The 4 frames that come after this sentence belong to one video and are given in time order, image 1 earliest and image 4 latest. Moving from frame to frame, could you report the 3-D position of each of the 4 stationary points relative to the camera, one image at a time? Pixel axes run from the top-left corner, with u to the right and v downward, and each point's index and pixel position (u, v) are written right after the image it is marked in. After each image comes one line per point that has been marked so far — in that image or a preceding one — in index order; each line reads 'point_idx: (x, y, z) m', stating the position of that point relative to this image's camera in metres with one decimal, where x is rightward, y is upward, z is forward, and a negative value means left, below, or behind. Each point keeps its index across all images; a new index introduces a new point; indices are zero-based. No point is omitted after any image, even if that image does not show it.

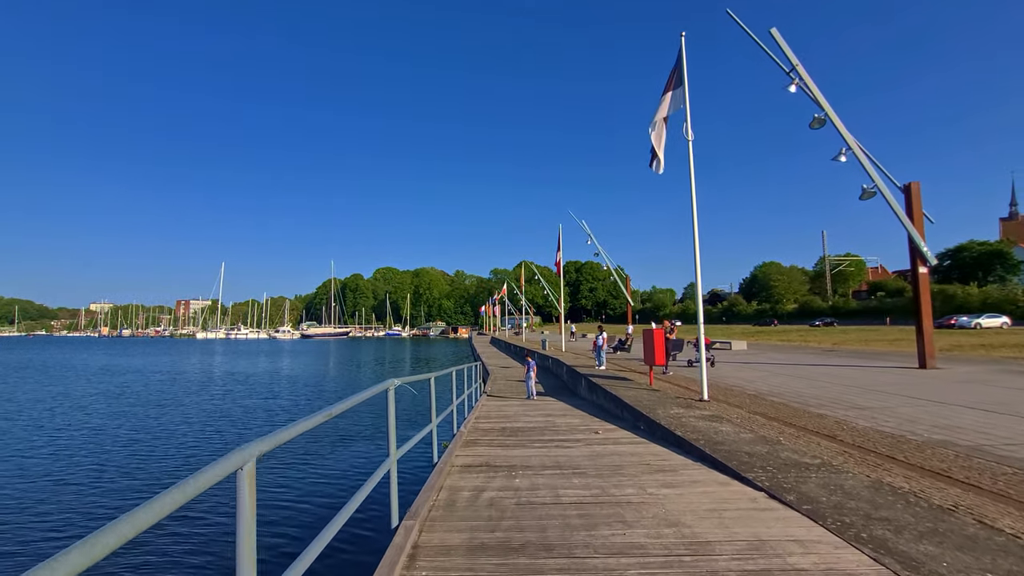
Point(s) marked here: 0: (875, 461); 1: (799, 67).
0: (+3.8, -1.8, +5.2) m
1: (+8.8, +6.7, +14.9) m
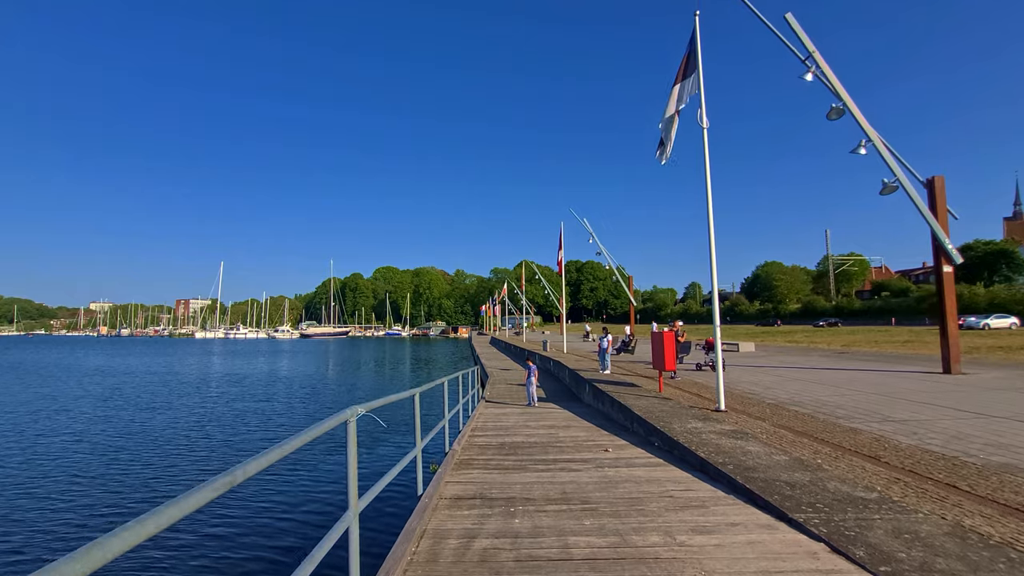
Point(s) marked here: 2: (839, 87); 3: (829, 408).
0: (+3.8, -1.8, +4.4) m
1: (+8.8, +6.7, +14.1) m
2: (+9.3, +5.7, +13.8) m
3: (+5.8, -2.2, +9.0) m
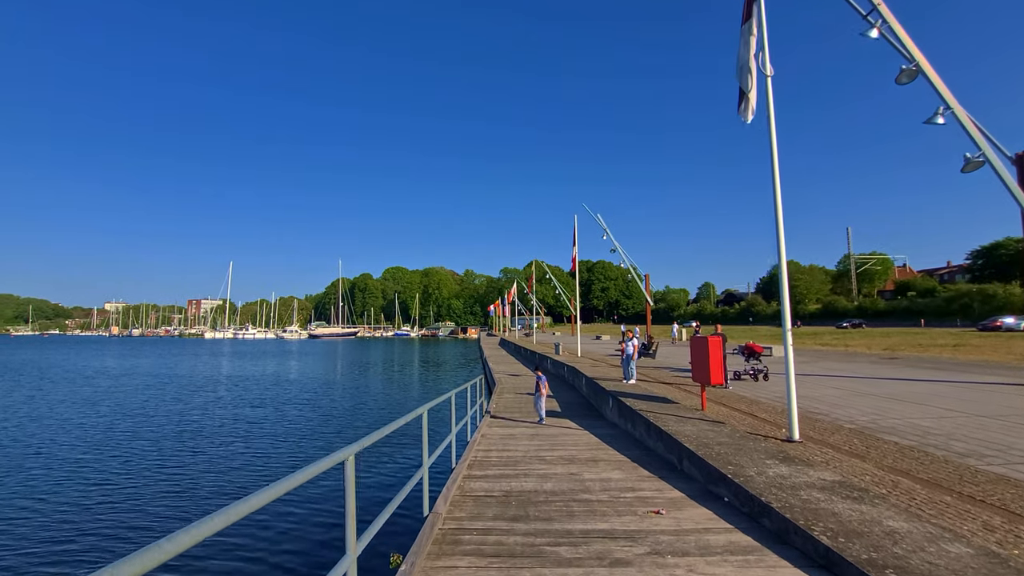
0: (+3.9, -1.7, +2.3) m
1: (+9.0, +6.8, +11.9) m
2: (+9.5, +5.8, +11.6) m
3: (+6.0, -2.1, +6.8) m
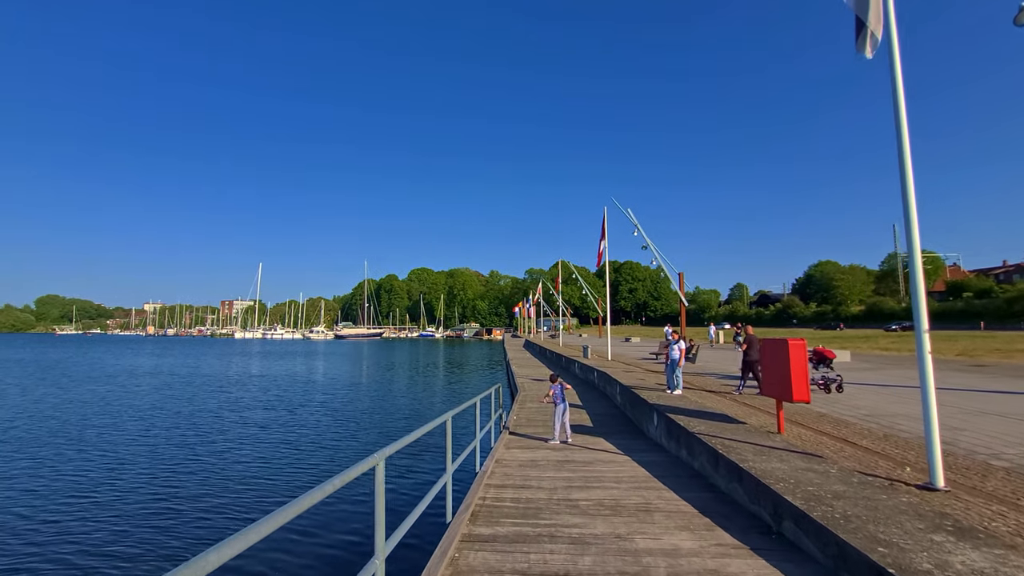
0: (+3.8, -1.5, +0.2) m
1: (+9.5, +7.0, +9.6) m
2: (+10.0, +6.0, +9.3) m
3: (+6.2, -1.9, +4.7) m
